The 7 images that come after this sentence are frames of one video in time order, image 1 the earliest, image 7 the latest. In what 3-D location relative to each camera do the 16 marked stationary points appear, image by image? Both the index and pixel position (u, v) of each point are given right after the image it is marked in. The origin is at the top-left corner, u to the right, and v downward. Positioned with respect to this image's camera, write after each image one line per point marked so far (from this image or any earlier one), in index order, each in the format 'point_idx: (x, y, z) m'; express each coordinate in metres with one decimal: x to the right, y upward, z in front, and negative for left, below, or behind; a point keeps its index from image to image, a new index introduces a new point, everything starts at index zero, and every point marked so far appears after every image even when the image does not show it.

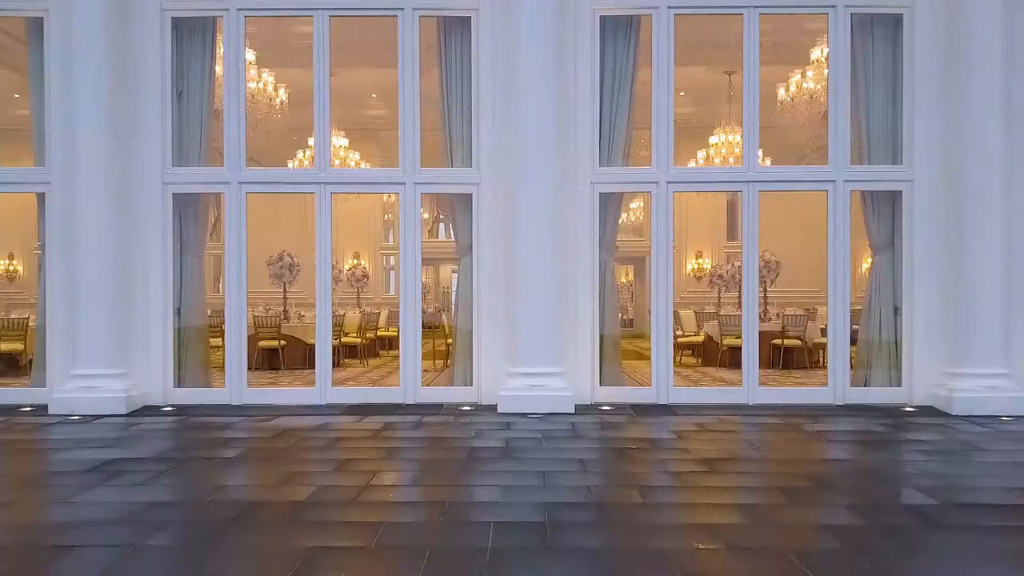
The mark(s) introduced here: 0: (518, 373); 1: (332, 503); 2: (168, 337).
0: (+0.1, -0.9, +7.3) m
1: (-1.2, -1.4, +4.4) m
2: (-4.1, -0.6, +7.8) m
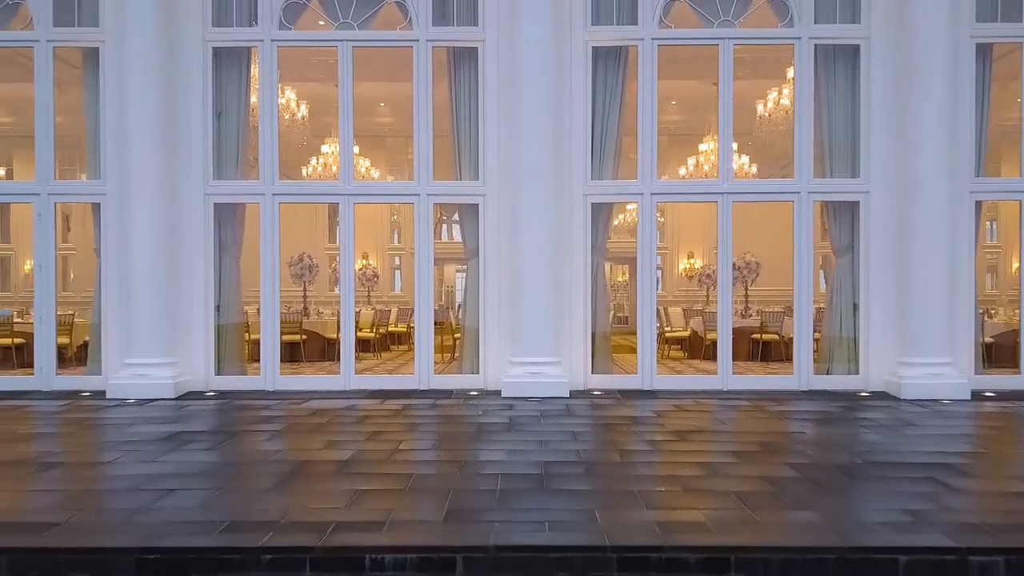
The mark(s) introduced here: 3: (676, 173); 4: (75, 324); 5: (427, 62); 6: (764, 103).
0: (+0.1, -0.9, +8.3) m
1: (-1.2, -1.4, +5.4) m
2: (-4.1, -0.6, +8.8) m
3: (+2.5, +1.8, +8.9) m
4: (-6.1, -0.5, +8.9) m
5: (-1.1, +3.0, +8.8) m
6: (+3.6, +2.7, +8.9) m
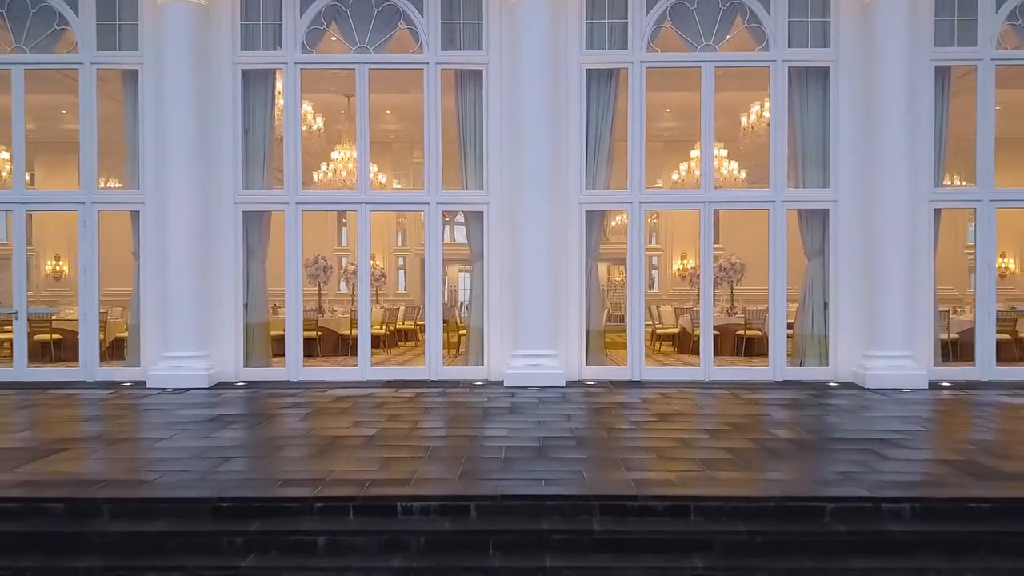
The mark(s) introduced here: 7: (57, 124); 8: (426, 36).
0: (+0.1, -0.9, +9.1) m
1: (-1.1, -1.4, +6.3) m
2: (-4.1, -0.6, +9.7) m
3: (+2.5, +1.8, +9.8) m
4: (-6.1, -0.5, +9.7) m
5: (-1.1, +3.0, +9.7) m
6: (+3.6, +2.7, +9.7) m
7: (-7.0, +2.5, +9.9) m
8: (-1.3, +3.7, +9.7) m
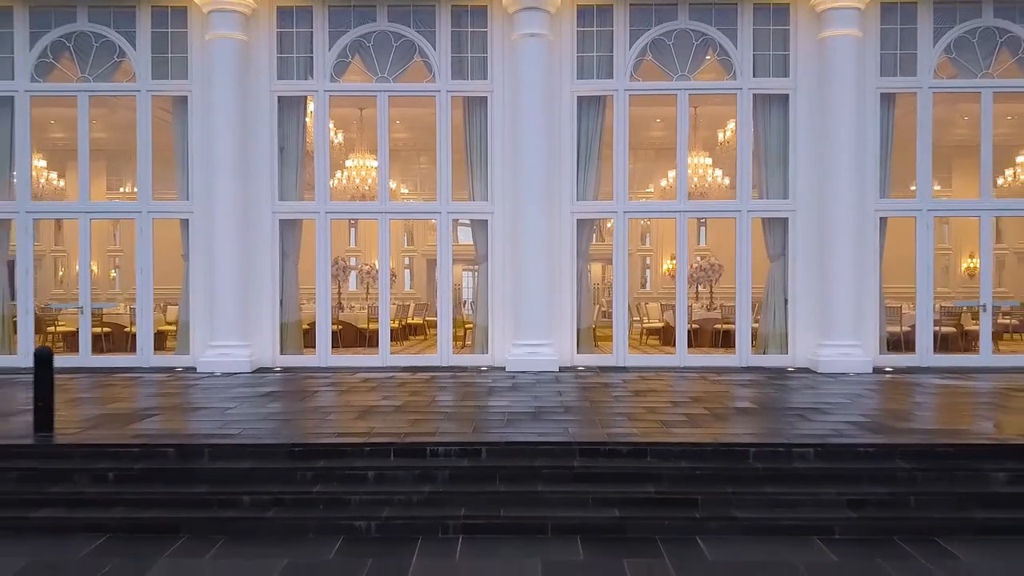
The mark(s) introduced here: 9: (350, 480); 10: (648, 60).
0: (+0.1, -0.9, +10.6) m
1: (-1.1, -1.4, +7.7) m
2: (-4.0, -0.5, +11.1) m
3: (+2.5, +1.8, +11.2) m
4: (-6.1, -0.5, +11.2) m
5: (-1.1, +3.1, +11.1) m
6: (+3.6, +2.7, +11.2) m
7: (-7.0, +2.5, +11.3) m
8: (-1.3, +3.7, +11.1) m
9: (-1.4, -1.7, +5.8) m
10: (+2.3, +3.9, +11.1) m
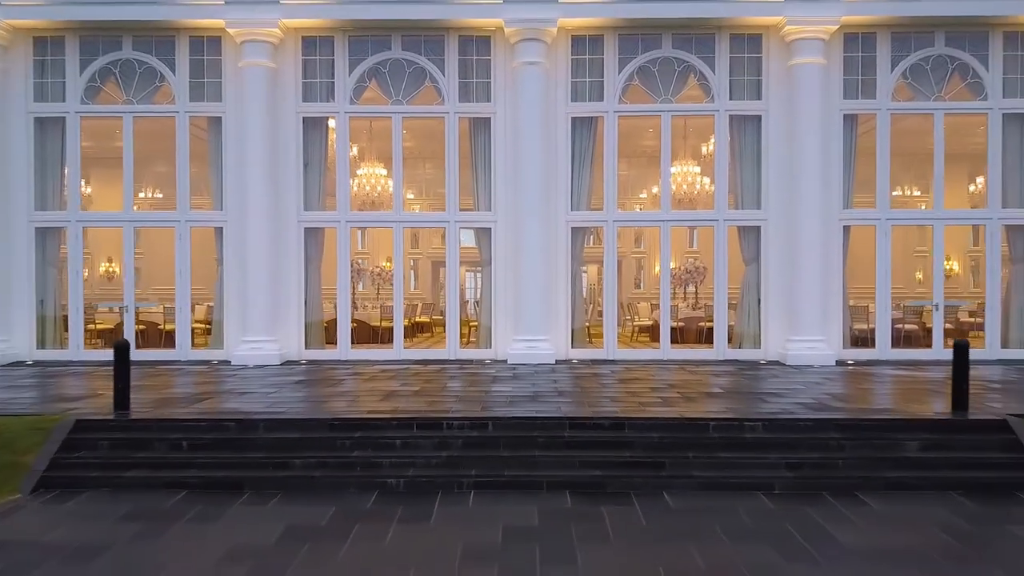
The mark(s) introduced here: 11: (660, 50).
0: (+0.2, -0.9, +11.8) m
1: (-1.1, -1.4, +9.0) m
2: (-4.0, -0.6, +12.4) m
3: (+2.5, +1.8, +12.4) m
4: (-6.1, -0.5, +12.4) m
5: (-1.1, +3.1, +12.4) m
6: (+3.6, +2.7, +12.4) m
7: (-7.0, +2.5, +12.6) m
8: (-1.2, +3.7, +12.3) m
9: (-1.4, -1.7, +7.1) m
10: (+2.3, +3.9, +12.4) m
11: (+2.8, +4.5, +12.3) m
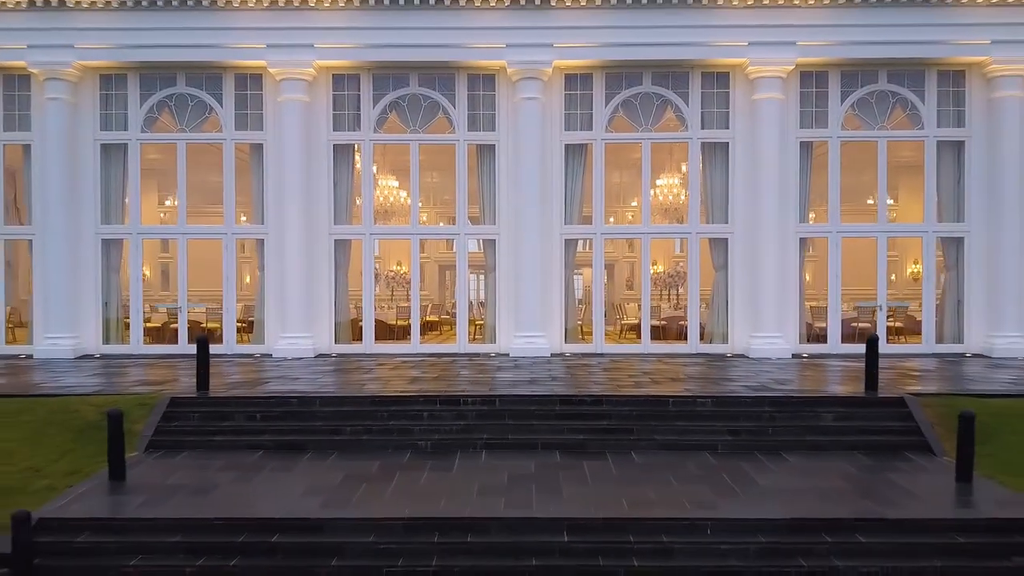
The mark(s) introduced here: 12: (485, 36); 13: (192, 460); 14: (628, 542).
0: (+0.2, -1.0, +13.7) m
1: (-1.1, -1.5, +10.9) m
2: (-4.0, -0.6, +14.3) m
3: (+2.6, +1.7, +14.4) m
4: (-6.0, -0.6, +14.4) m
5: (-1.0, +3.0, +14.3) m
6: (+3.7, +2.6, +14.3) m
7: (-6.9, +2.4, +14.5) m
8: (-1.2, +3.6, +14.3) m
9: (-1.4, -1.8, +9.0) m
10: (+2.4, +3.8, +14.3) m
11: (+2.8, +4.4, +14.2) m
12: (-0.6, +5.2, +13.6) m
13: (-4.0, -2.2, +8.2) m
14: (+1.1, -2.4, +6.2) m
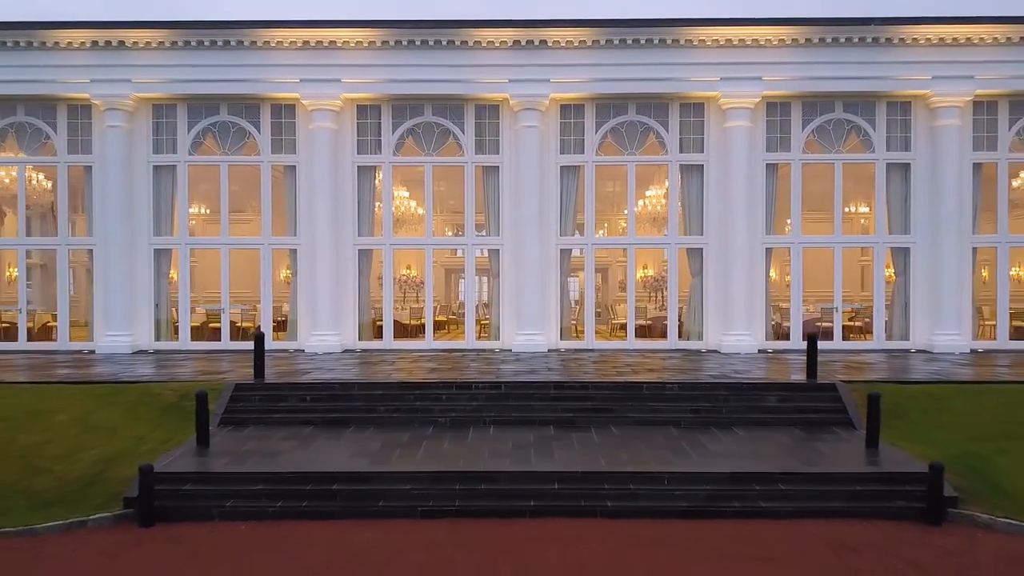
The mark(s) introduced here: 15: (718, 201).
0: (+0.2, -1.1, +15.7) m
1: (-1.0, -1.6, +12.9) m
2: (-3.9, -0.7, +16.3) m
3: (+2.6, +1.6, +16.4) m
4: (-6.0, -0.7, +16.3) m
5: (-1.0, +2.9, +16.3) m
6: (+3.7, +2.5, +16.3) m
7: (-6.9, +2.3, +16.5) m
8: (-1.2, +3.6, +16.2) m
9: (-1.3, -1.9, +11.0) m
10: (+2.4, +3.7, +16.3) m
11: (+2.9, +4.3, +16.2) m
12: (-0.5, +5.1, +15.6) m
13: (-4.0, -2.2, +10.2) m
14: (+1.2, -2.5, +8.2) m
15: (+5.1, +2.1, +16.0) m
